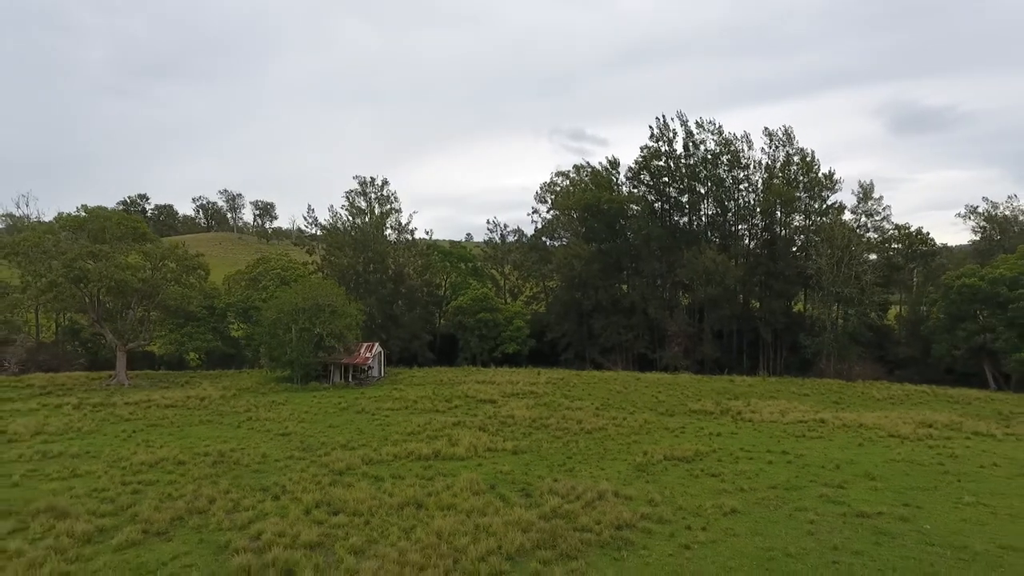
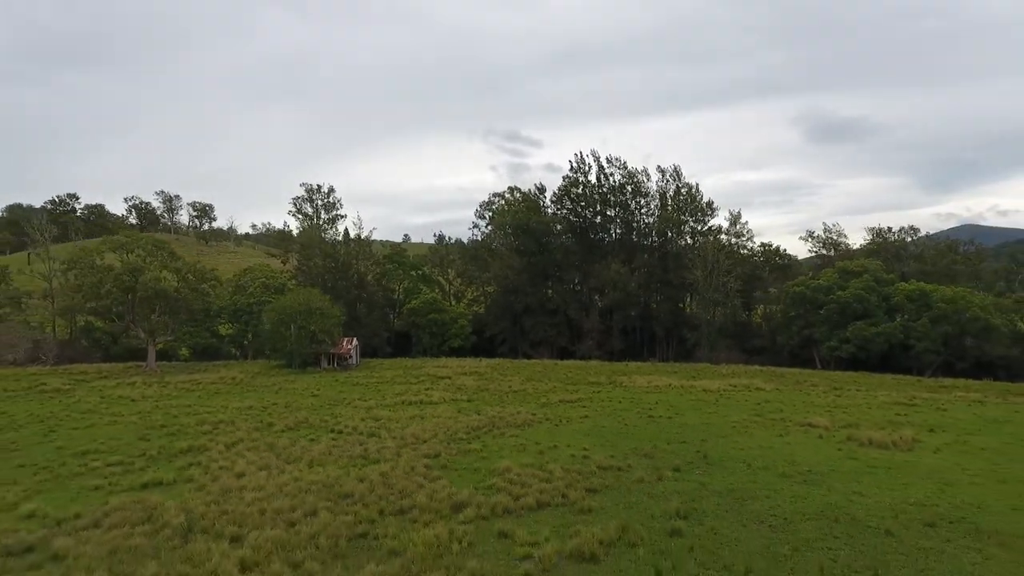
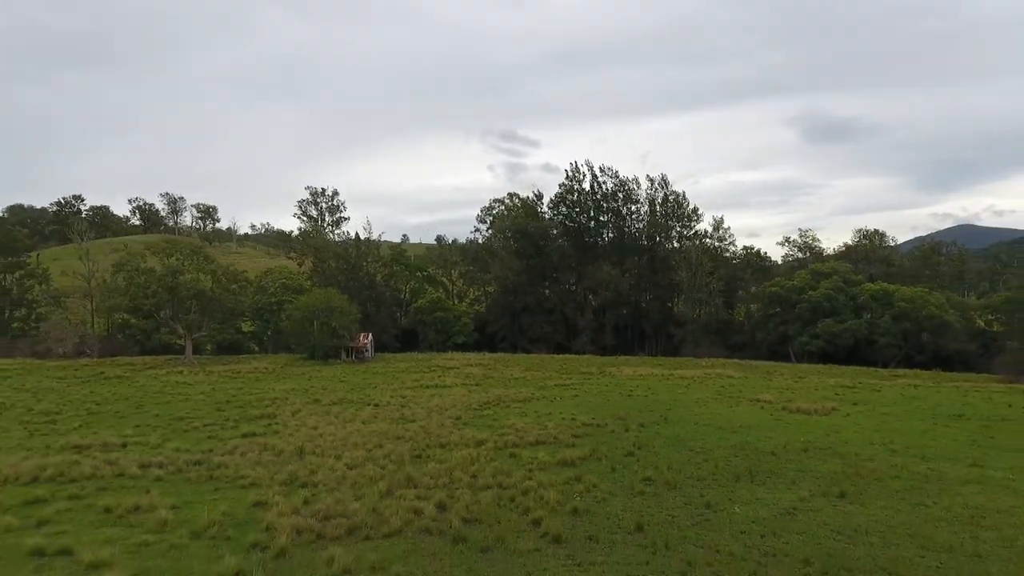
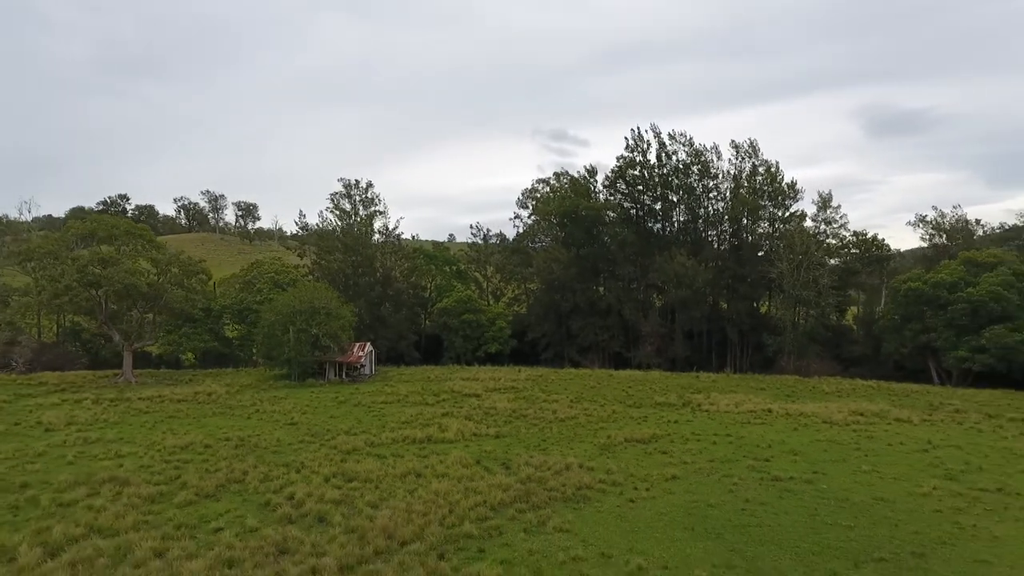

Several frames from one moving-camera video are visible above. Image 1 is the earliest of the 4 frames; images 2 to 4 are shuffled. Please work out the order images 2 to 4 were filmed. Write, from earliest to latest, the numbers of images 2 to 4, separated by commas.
4, 2, 3
